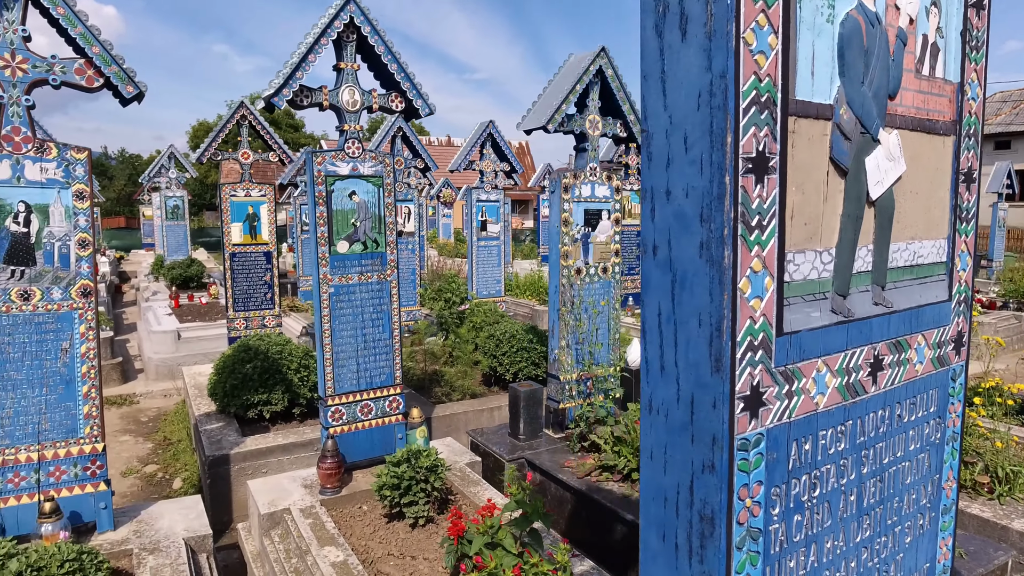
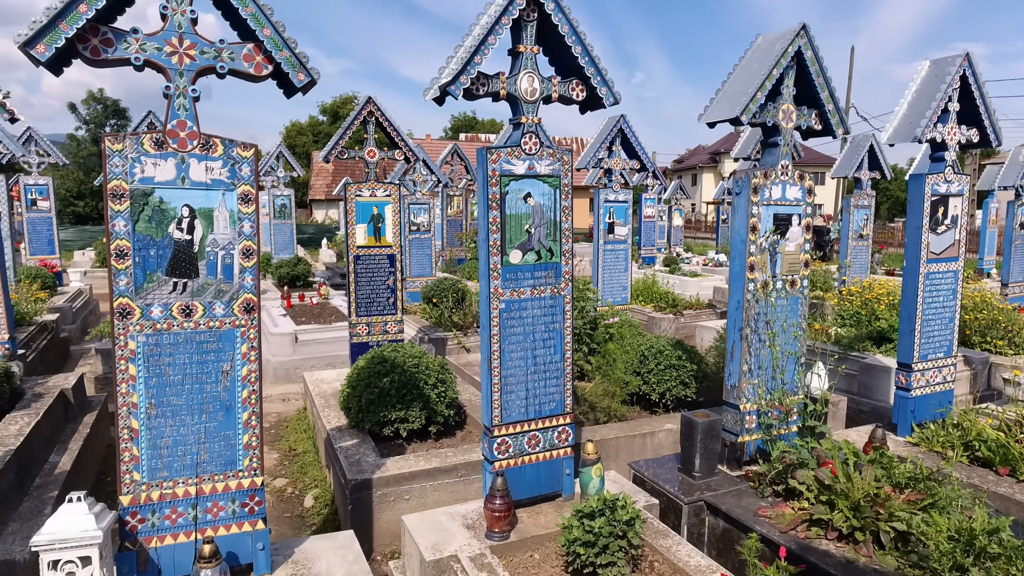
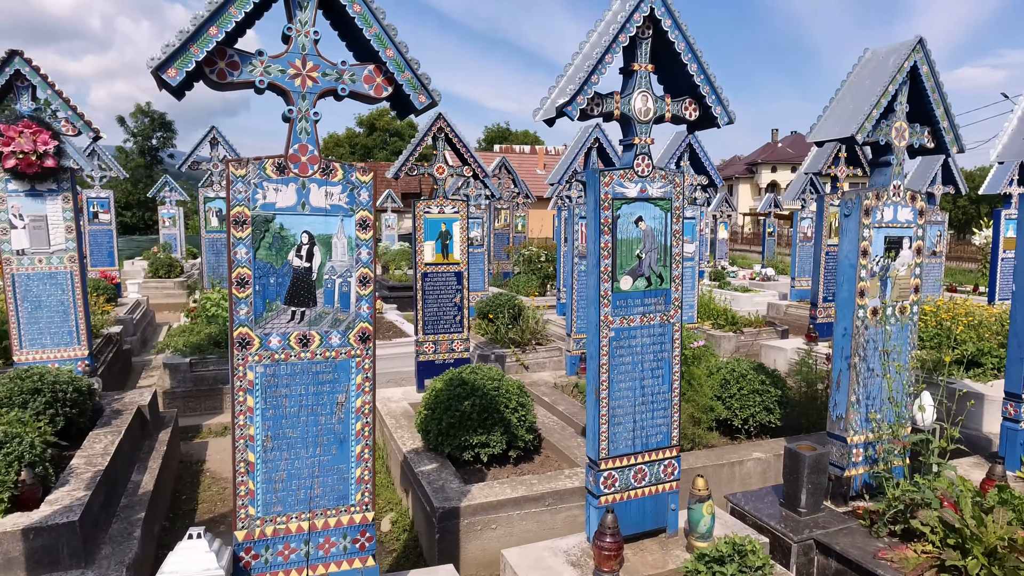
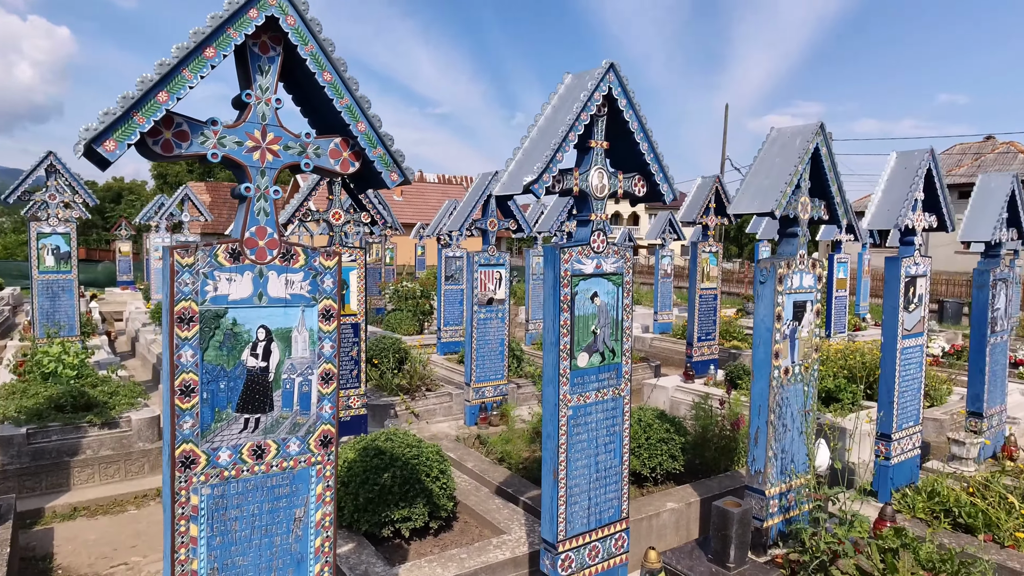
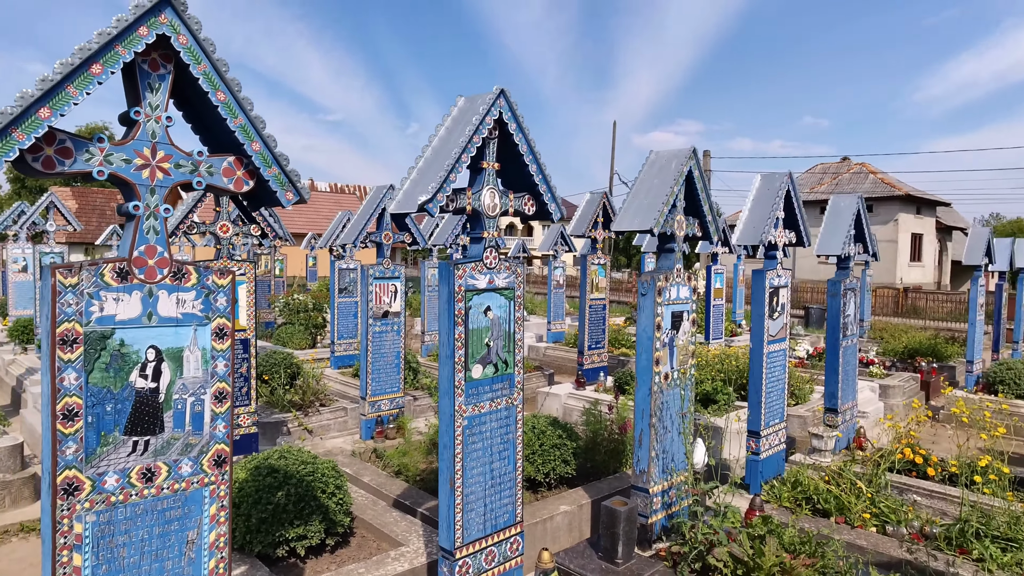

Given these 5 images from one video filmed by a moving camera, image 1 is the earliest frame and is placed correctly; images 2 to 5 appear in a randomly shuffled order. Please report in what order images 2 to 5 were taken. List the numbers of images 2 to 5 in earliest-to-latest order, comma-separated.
2, 3, 4, 5
